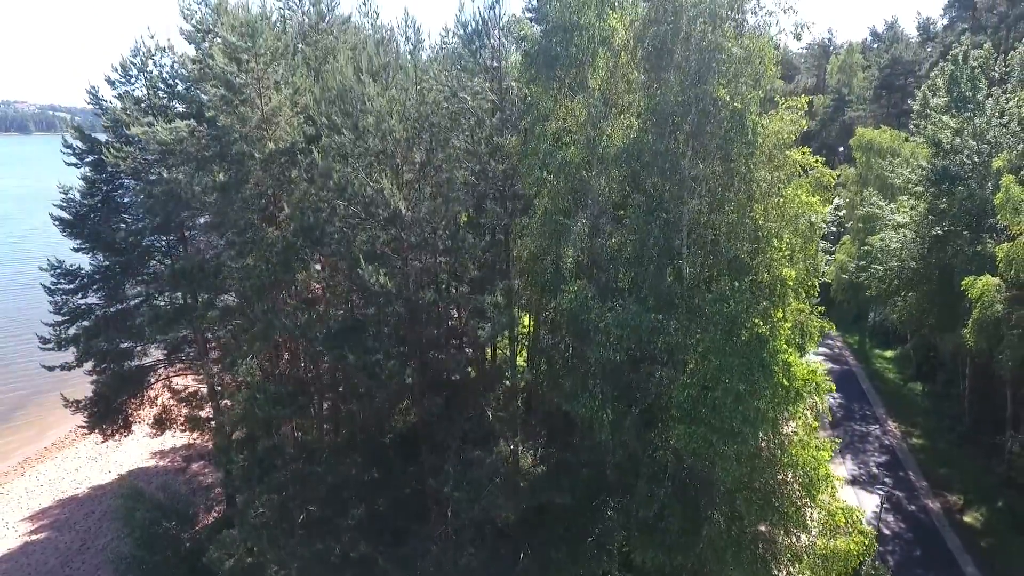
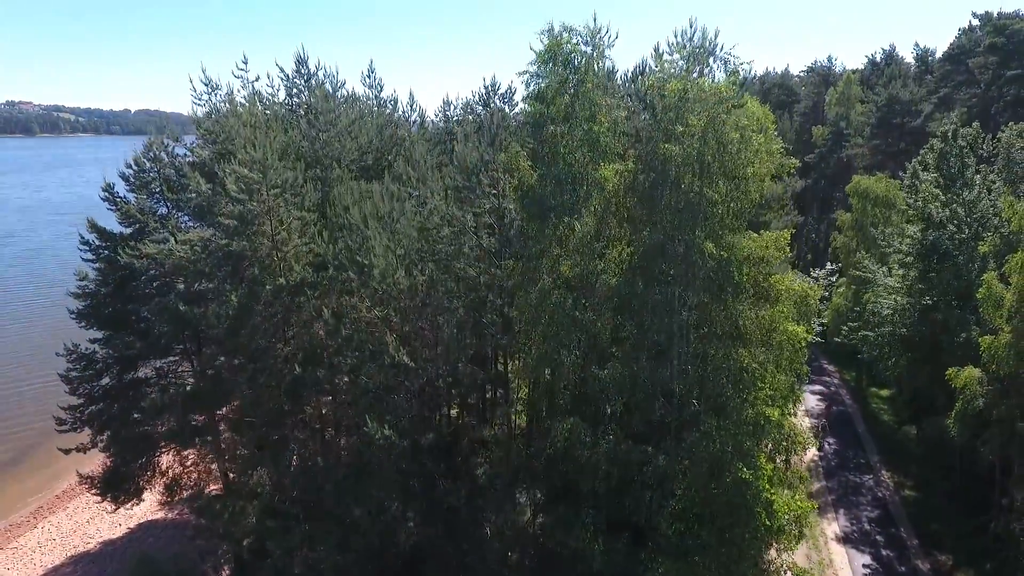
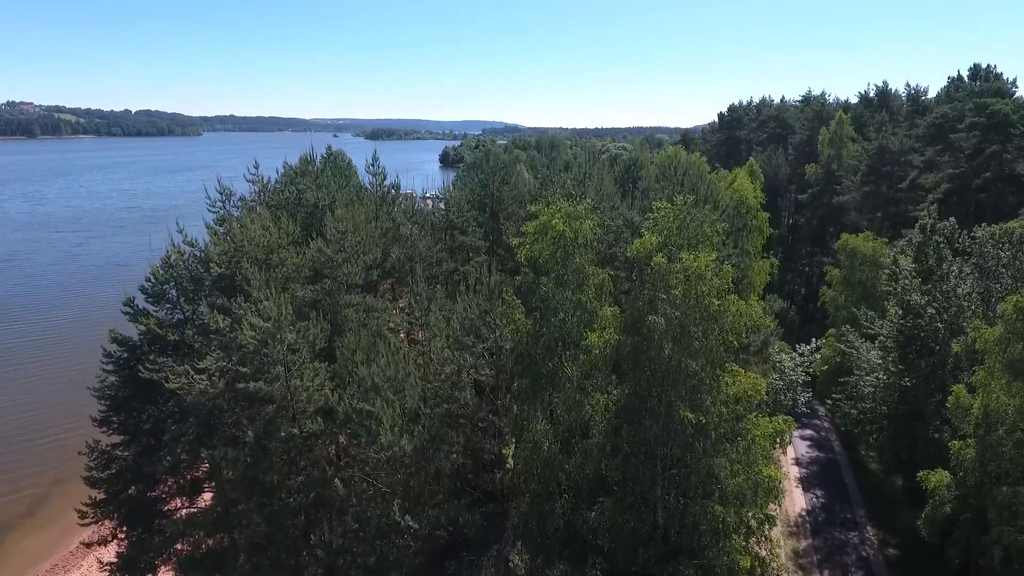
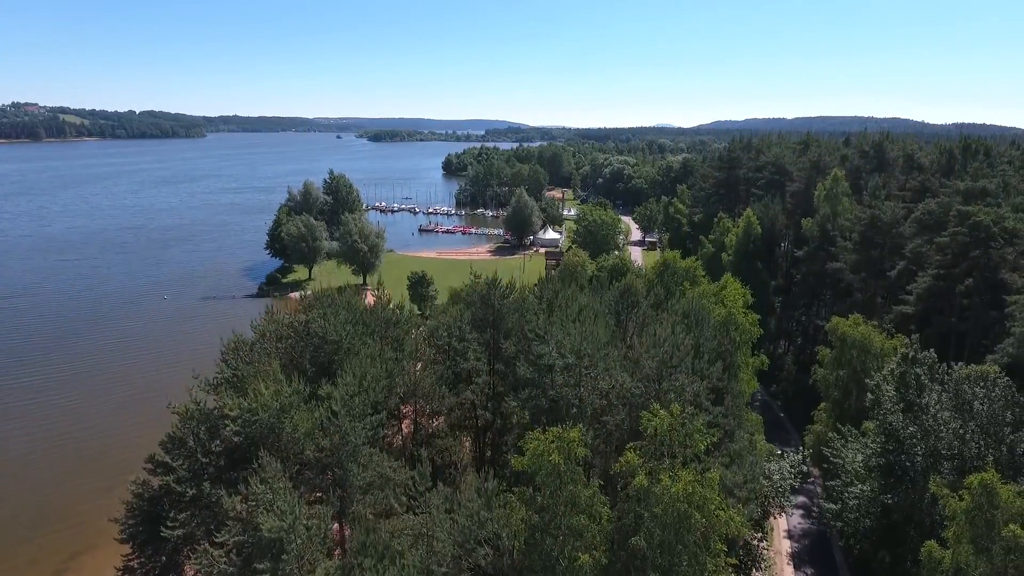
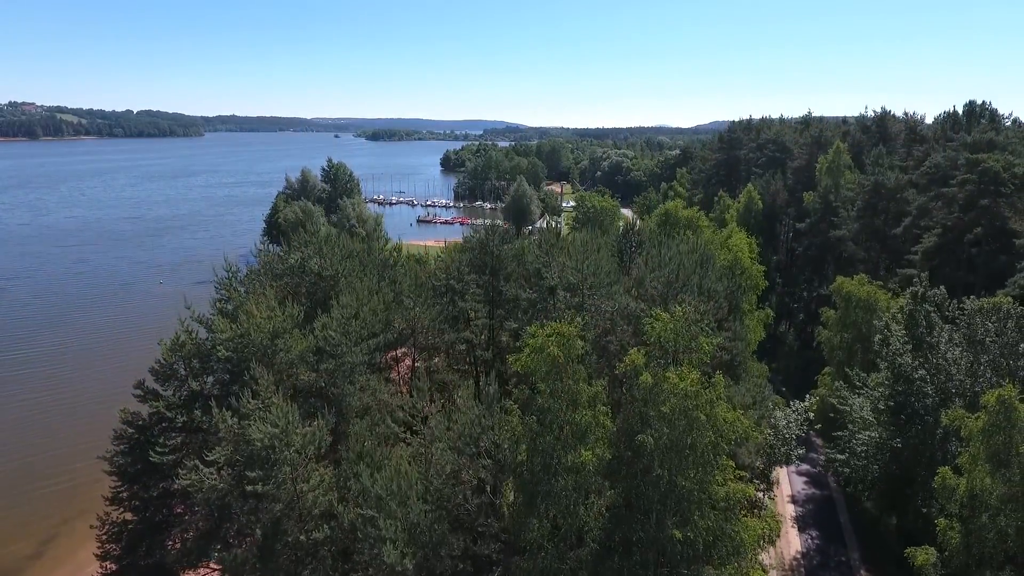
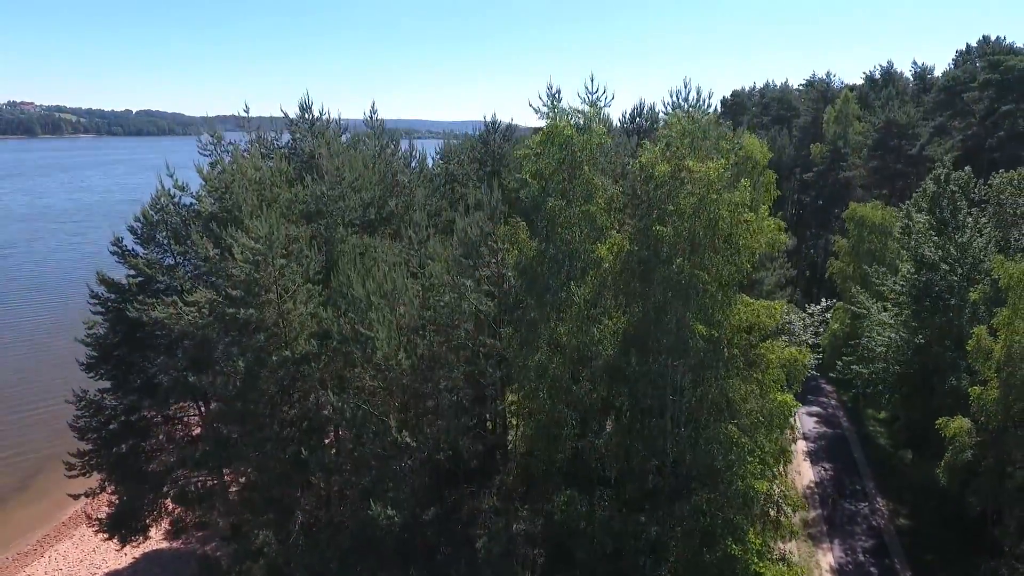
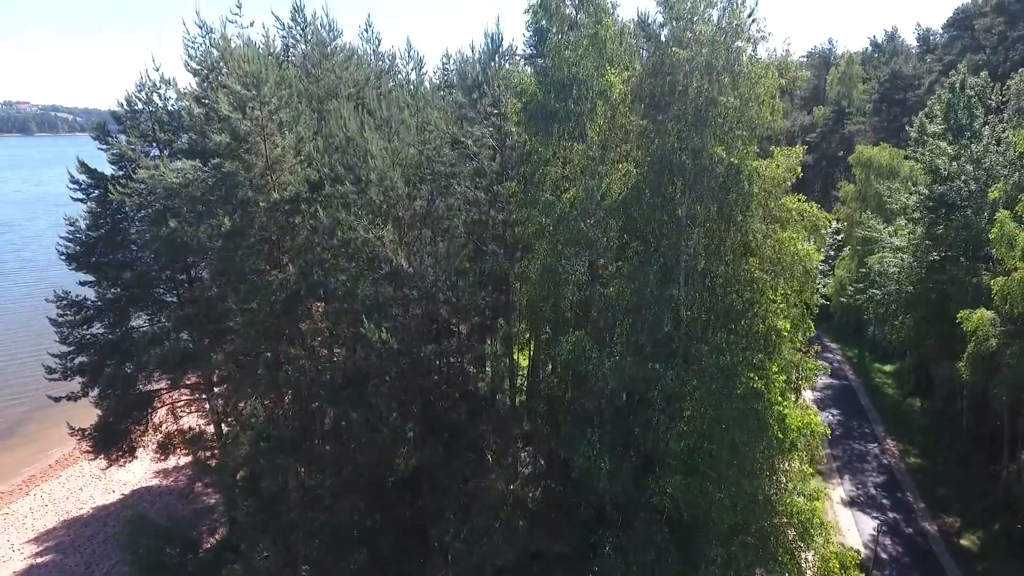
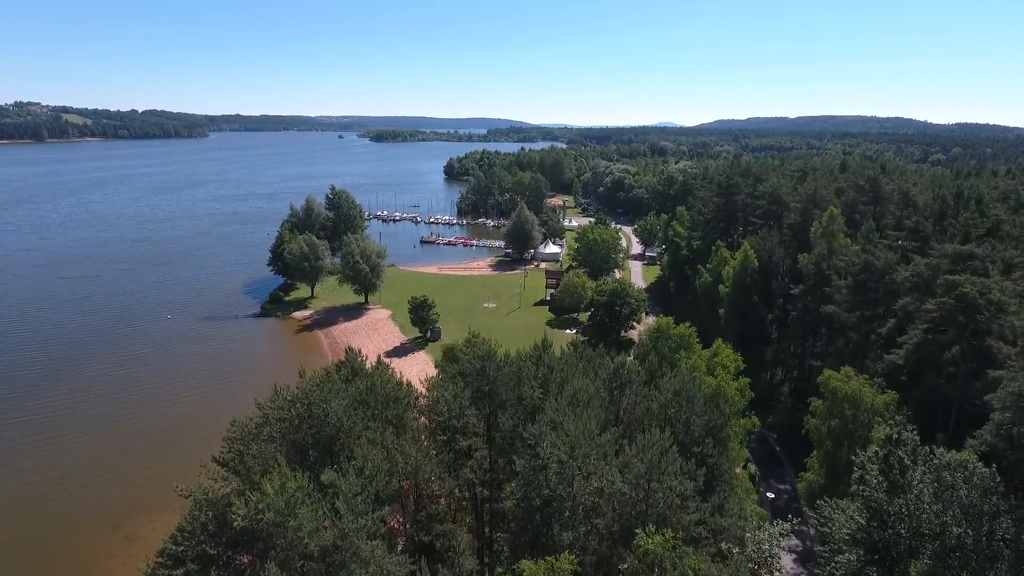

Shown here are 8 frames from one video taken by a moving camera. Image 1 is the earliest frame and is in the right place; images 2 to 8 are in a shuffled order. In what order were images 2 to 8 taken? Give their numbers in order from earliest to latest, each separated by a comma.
7, 2, 6, 3, 5, 4, 8
